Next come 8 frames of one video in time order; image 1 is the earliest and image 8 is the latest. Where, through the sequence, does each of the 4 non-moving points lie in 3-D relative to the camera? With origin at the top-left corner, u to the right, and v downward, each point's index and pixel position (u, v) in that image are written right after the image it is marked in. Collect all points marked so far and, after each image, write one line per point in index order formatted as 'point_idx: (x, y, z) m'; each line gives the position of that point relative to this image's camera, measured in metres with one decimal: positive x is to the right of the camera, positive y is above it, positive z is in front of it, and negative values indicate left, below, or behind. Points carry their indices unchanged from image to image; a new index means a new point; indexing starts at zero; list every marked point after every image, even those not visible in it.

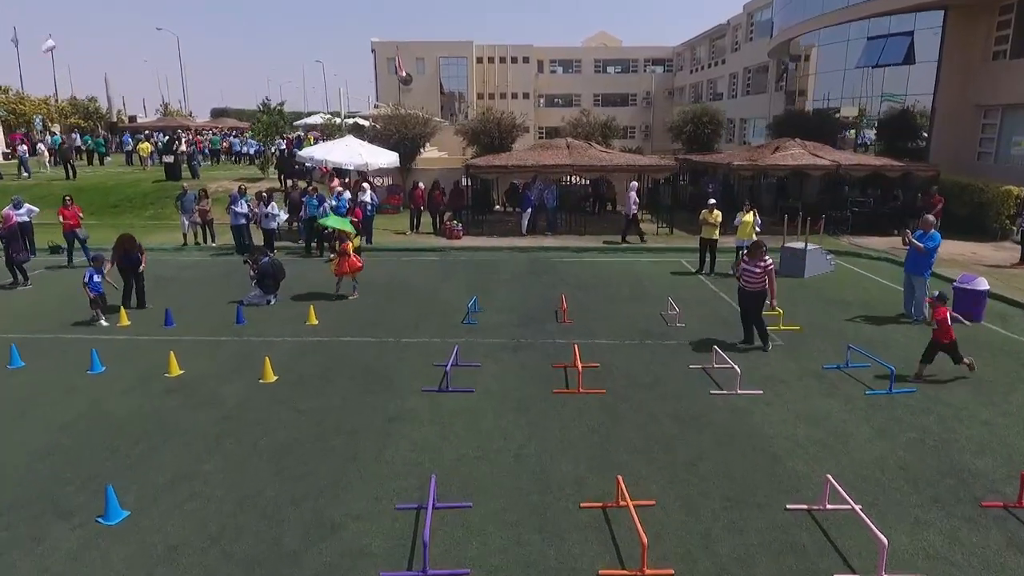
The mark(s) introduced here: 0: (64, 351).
0: (-7.8, -1.2, +11.0) m
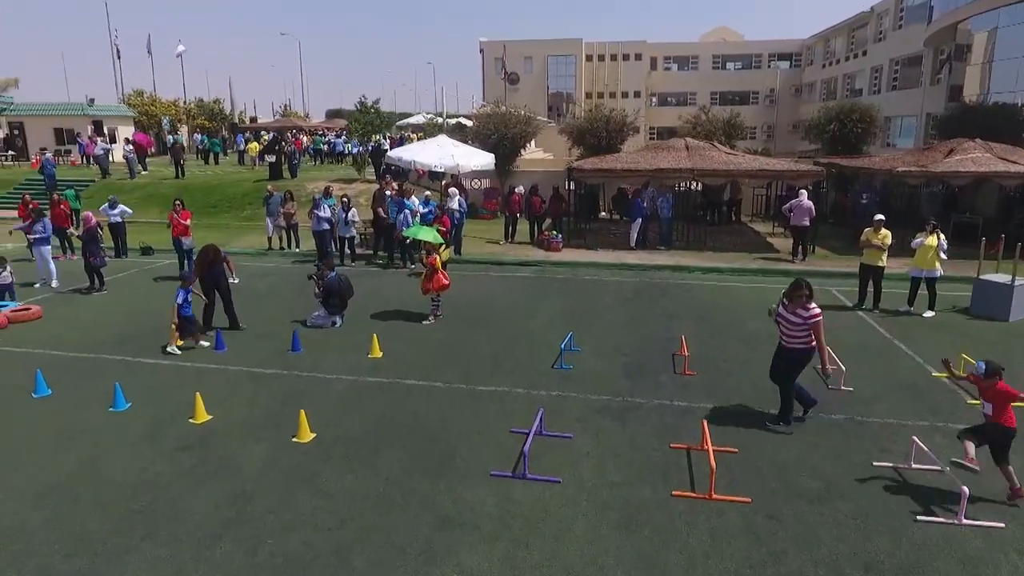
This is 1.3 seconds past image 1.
0: (-6.4, -1.5, +9.7) m
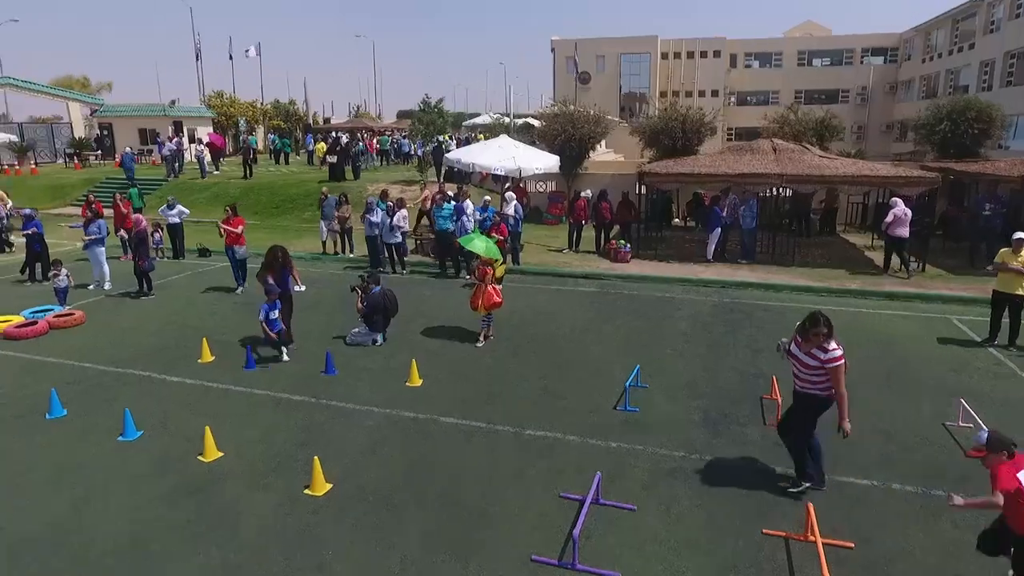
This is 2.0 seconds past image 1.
0: (-5.6, -1.6, +9.0) m
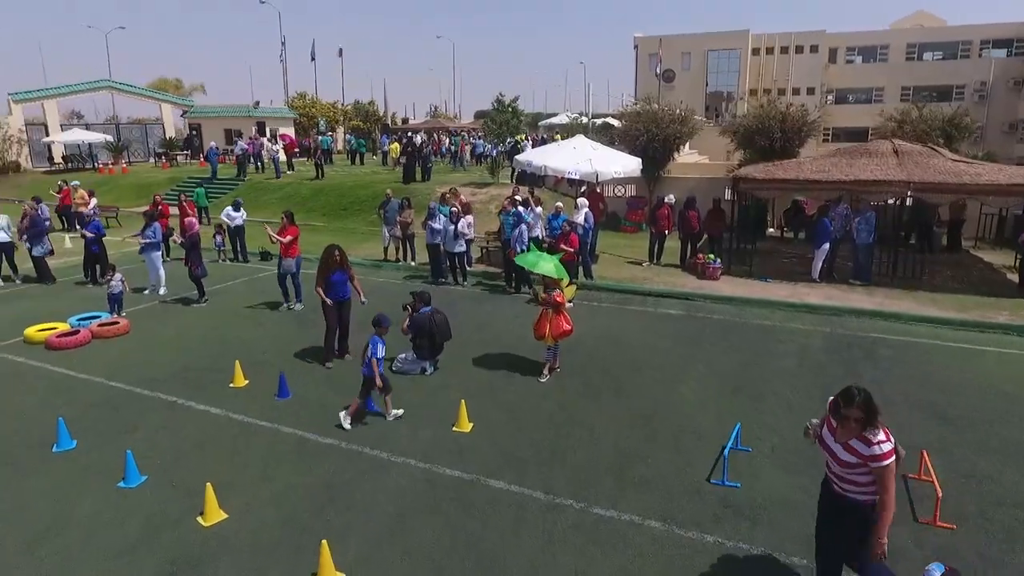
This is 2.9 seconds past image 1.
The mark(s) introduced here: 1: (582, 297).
0: (-4.8, -1.9, +8.0) m
1: (+1.5, -0.2, +13.8) m
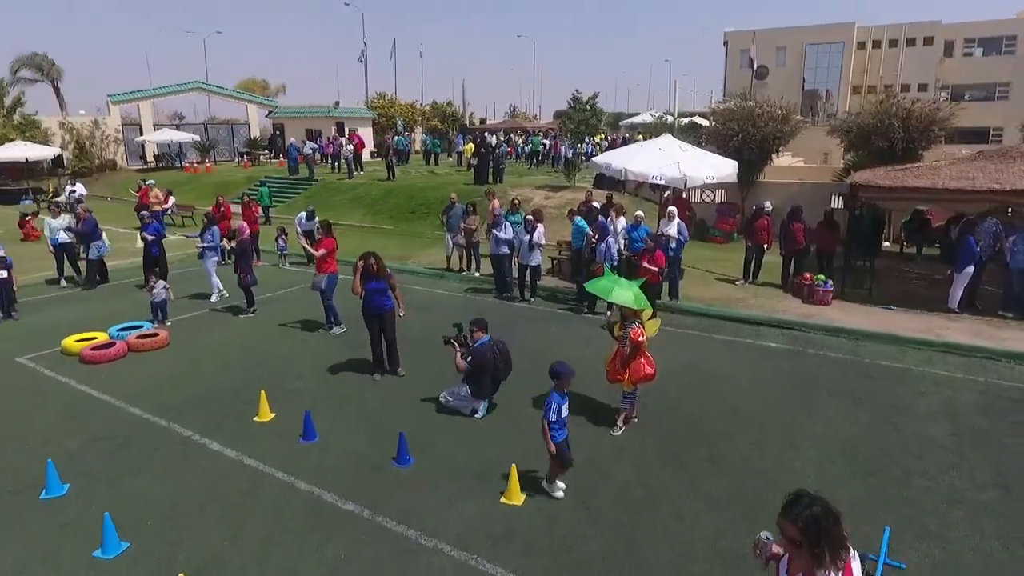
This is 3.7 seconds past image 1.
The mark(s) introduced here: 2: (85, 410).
0: (-4.1, -2.1, +6.9) m
1: (+2.9, -0.6, +11.9) m
2: (-6.0, -1.7, +8.8) m
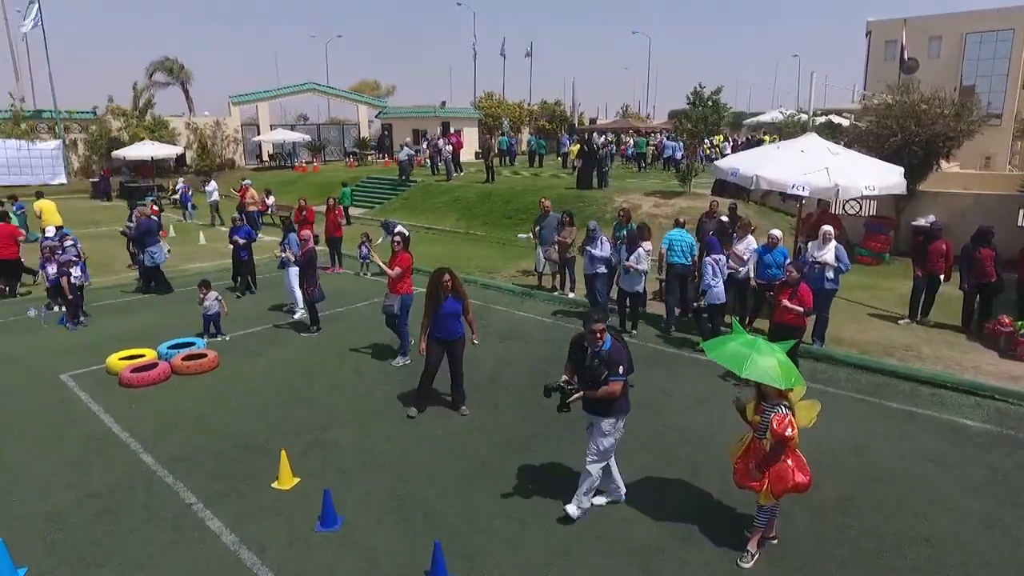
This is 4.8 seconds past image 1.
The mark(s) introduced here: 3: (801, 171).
0: (-3.5, -2.4, +5.5) m
1: (+4.3, -1.2, +9.2) m
2: (-5.0, -1.9, +7.6) m
3: (+5.3, +2.1, +11.6) m
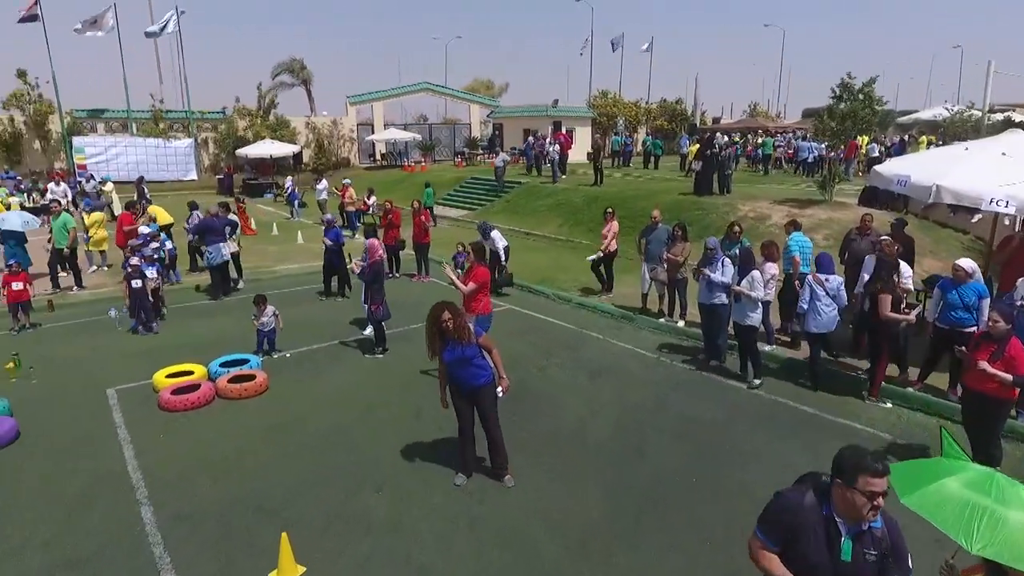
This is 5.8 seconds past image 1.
0: (-3.1, -2.6, +4.3) m
1: (+5.2, -1.8, +6.6) m
2: (-4.2, -2.1, +6.6) m
3: (+6.8, +1.5, +8.8) m
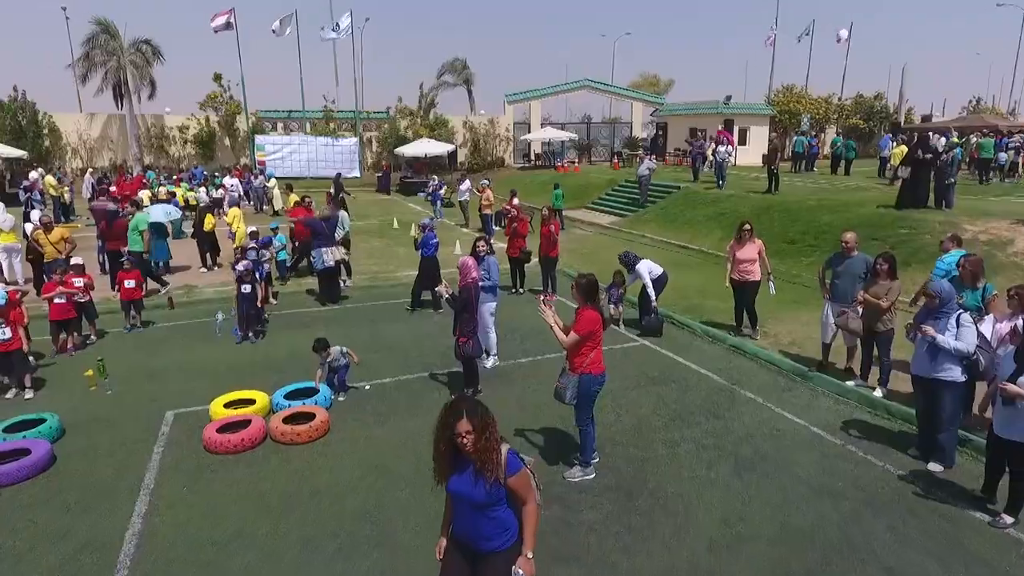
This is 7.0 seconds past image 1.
0: (-3.1, -2.9, +2.8) m
1: (+5.6, -2.6, +3.0) m
2: (-3.5, -2.3, +5.4) m
3: (+7.9, +0.6, +4.7) m
